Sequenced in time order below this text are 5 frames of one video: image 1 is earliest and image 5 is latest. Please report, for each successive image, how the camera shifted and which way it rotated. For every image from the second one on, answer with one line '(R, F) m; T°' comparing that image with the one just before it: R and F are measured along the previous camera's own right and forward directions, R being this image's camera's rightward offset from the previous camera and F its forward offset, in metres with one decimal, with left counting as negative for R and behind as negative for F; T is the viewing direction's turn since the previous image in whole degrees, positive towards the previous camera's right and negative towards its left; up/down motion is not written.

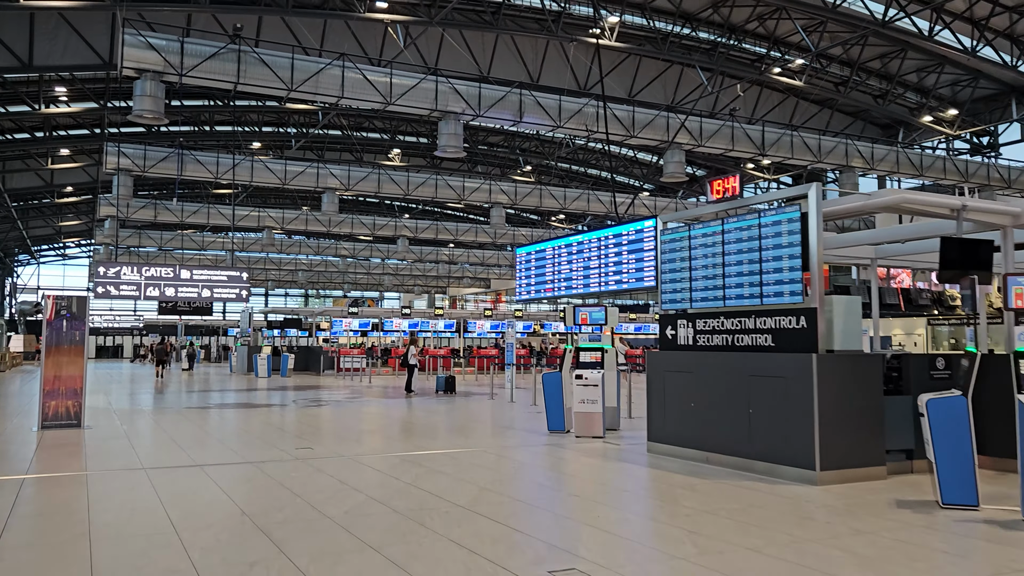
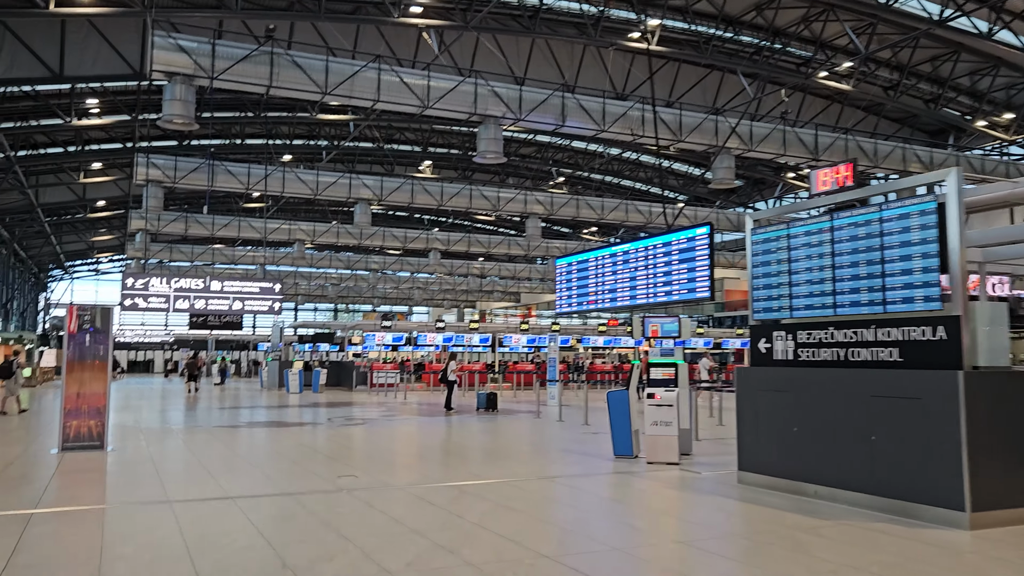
(-0.4, +0.8) m; -2°
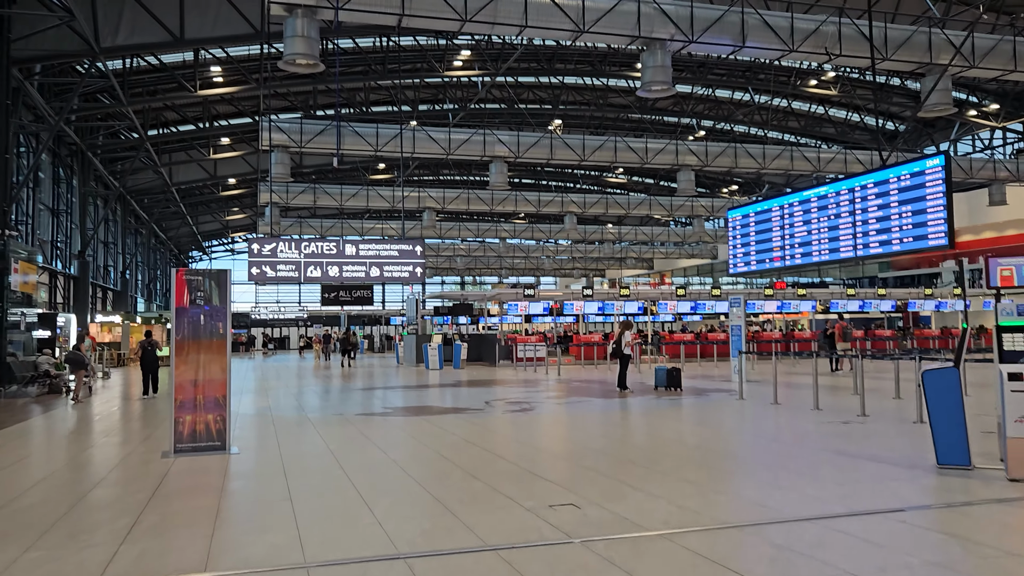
(-1.0, +2.1) m; -9°
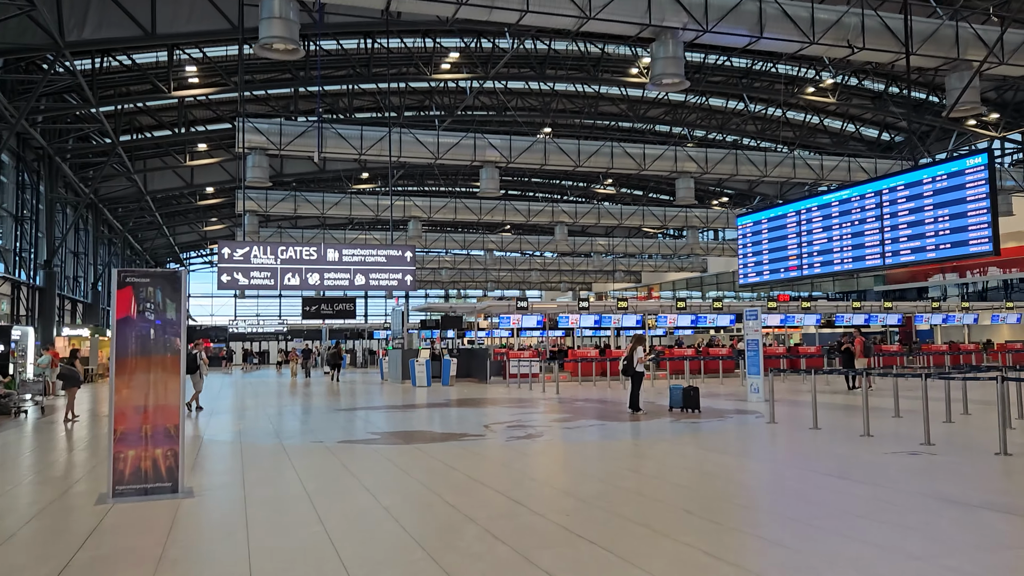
(-0.2, +1.1) m; +1°
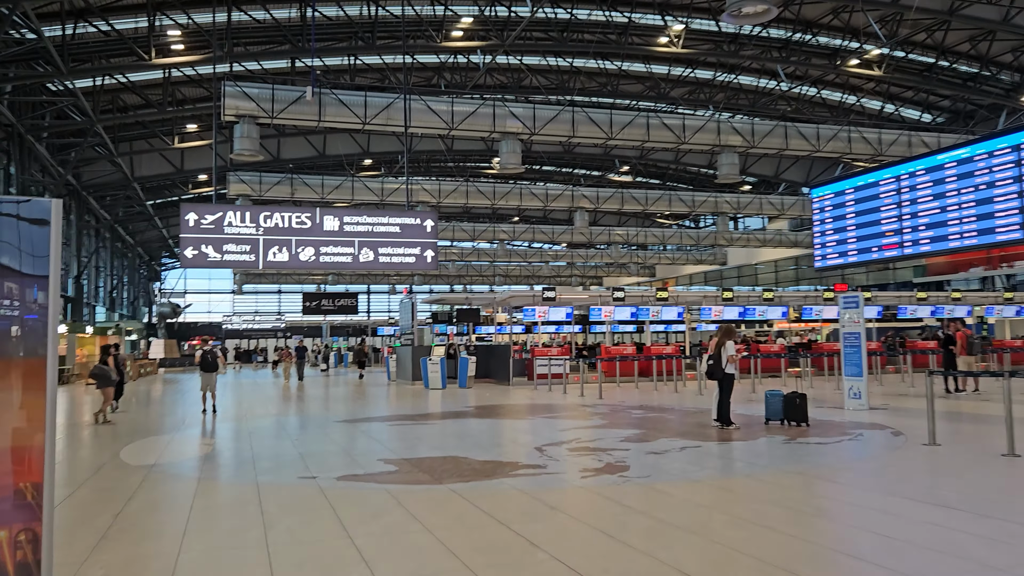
(-0.5, +2.2) m; 0°
